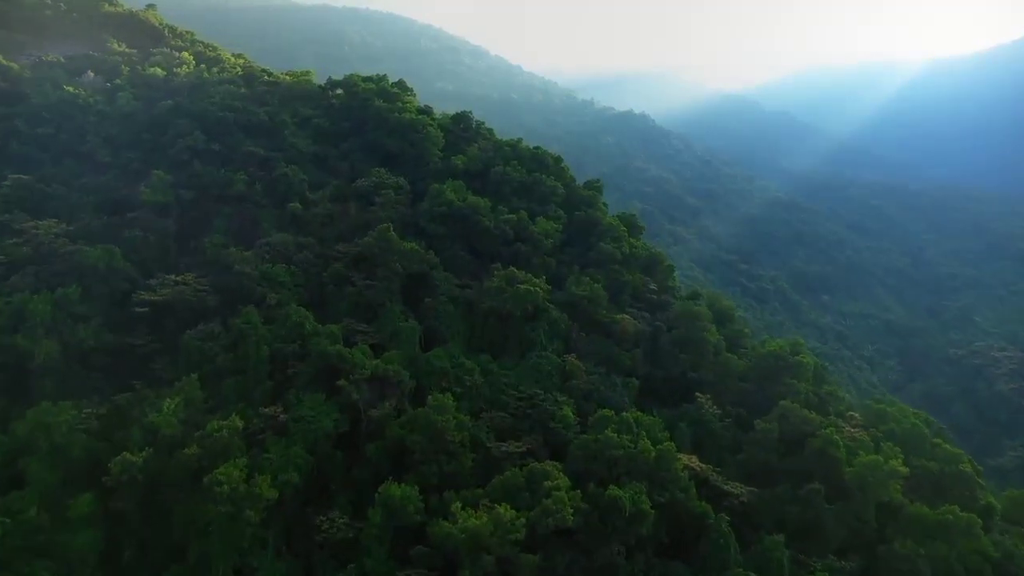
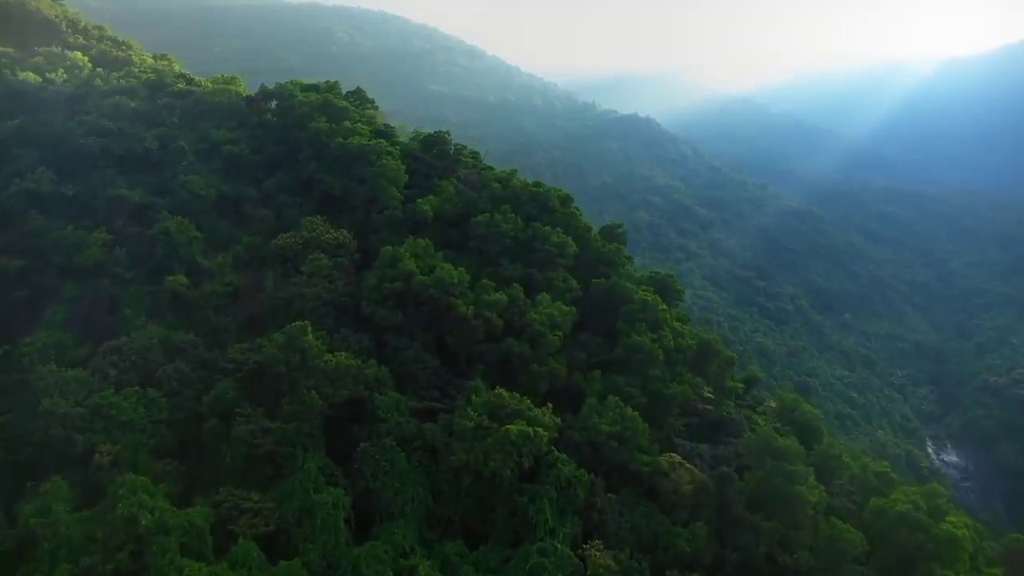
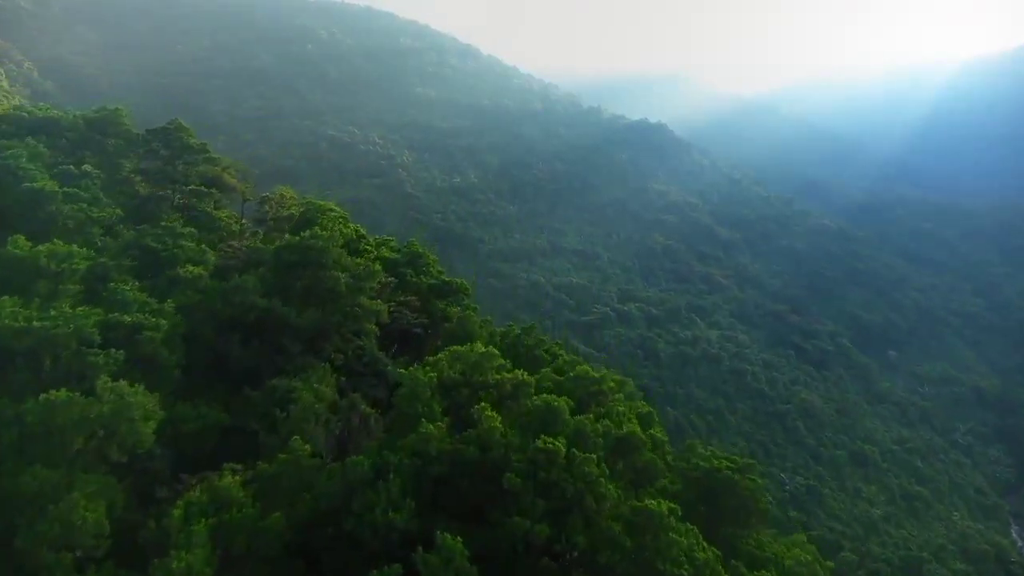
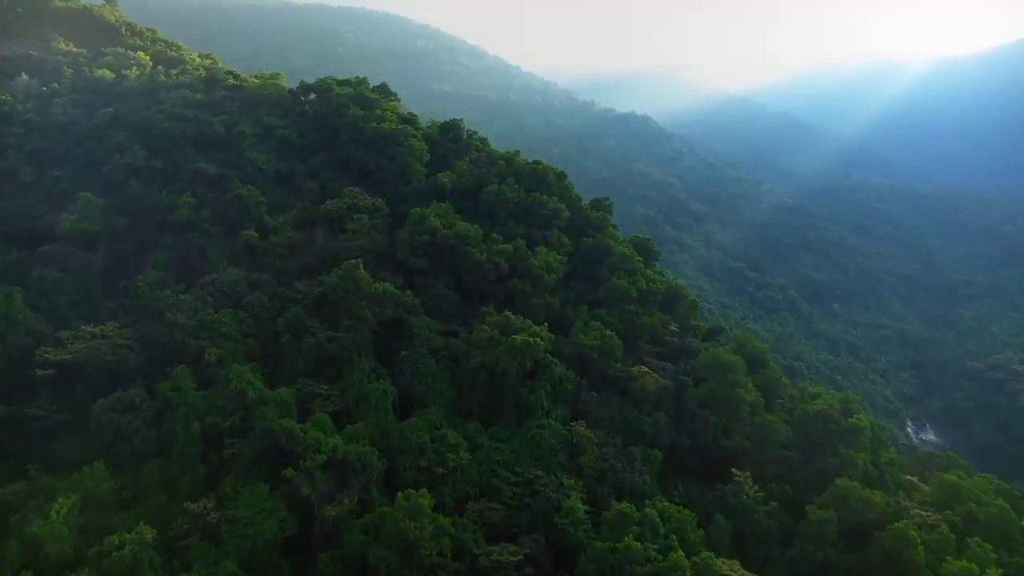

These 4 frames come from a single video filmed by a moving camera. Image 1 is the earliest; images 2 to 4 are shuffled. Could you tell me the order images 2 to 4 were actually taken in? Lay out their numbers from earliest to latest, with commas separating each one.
4, 2, 3
